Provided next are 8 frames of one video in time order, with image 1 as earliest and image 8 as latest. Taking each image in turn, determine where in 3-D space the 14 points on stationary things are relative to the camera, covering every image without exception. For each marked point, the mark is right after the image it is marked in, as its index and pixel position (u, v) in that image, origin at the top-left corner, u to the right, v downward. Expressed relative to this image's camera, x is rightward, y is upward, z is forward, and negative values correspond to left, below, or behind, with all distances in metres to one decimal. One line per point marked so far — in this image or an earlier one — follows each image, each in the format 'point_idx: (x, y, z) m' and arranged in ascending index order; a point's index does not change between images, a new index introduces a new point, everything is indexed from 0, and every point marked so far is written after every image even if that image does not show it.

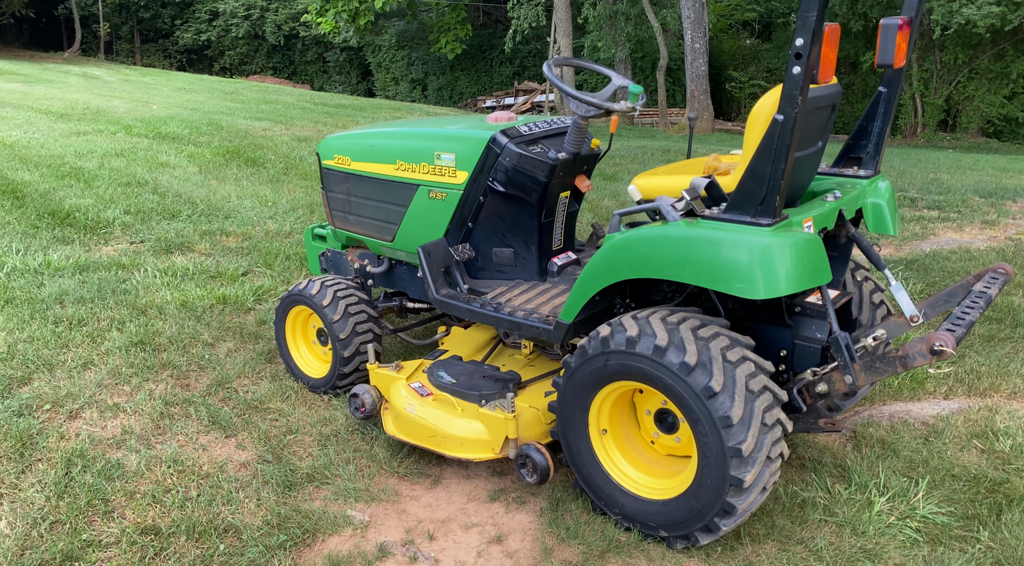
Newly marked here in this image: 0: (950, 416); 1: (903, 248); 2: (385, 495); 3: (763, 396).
0: (+2.1, -0.6, +3.9) m
1: (+3.4, +0.3, +7.1) m
2: (-0.5, -0.9, +3.3) m
3: (+0.9, -0.4, +2.8) m
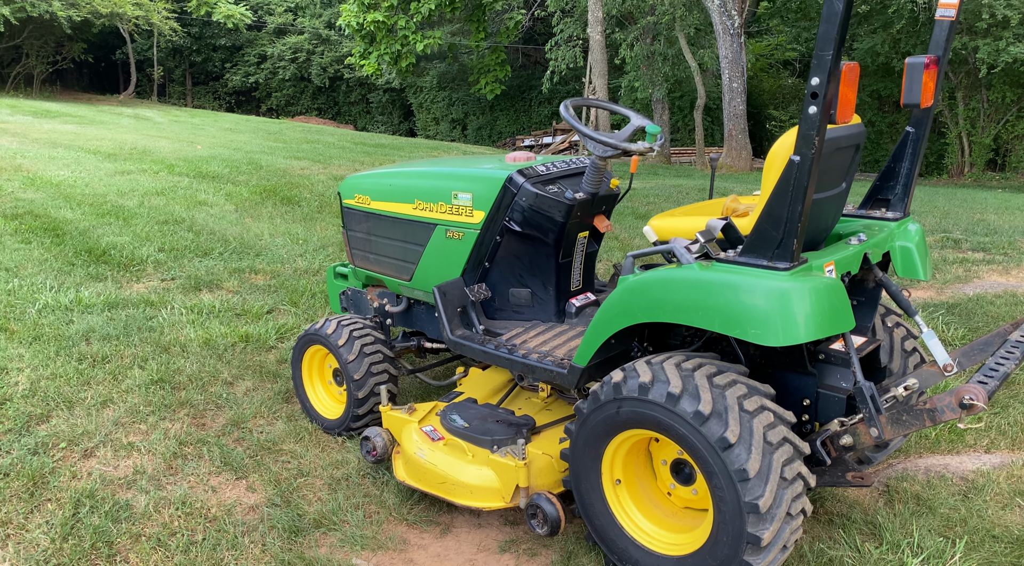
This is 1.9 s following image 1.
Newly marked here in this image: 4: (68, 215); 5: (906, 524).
0: (+2.1, -0.8, +3.7) m
1: (+3.7, -0.1, +6.9) m
2: (-0.5, -1.0, +3.2) m
3: (+0.9, -0.5, +2.6) m
4: (-4.8, +0.7, +8.8) m
5: (+1.6, -1.0, +3.3) m
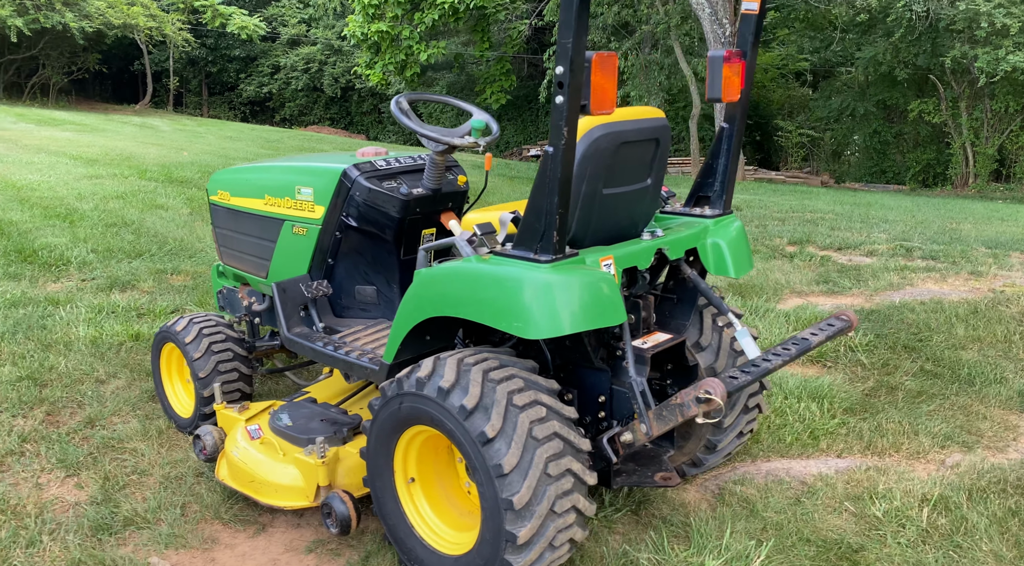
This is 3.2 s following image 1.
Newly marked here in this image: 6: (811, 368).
0: (+1.4, -0.8, +3.6) m
1: (+3.0, -0.1, +6.8) m
2: (-1.2, -1.0, +3.2) m
3: (+0.1, -0.5, +2.6) m
4: (-5.4, +0.7, +8.9) m
5: (+0.8, -1.0, +3.2) m
6: (+1.9, -0.5, +5.2) m
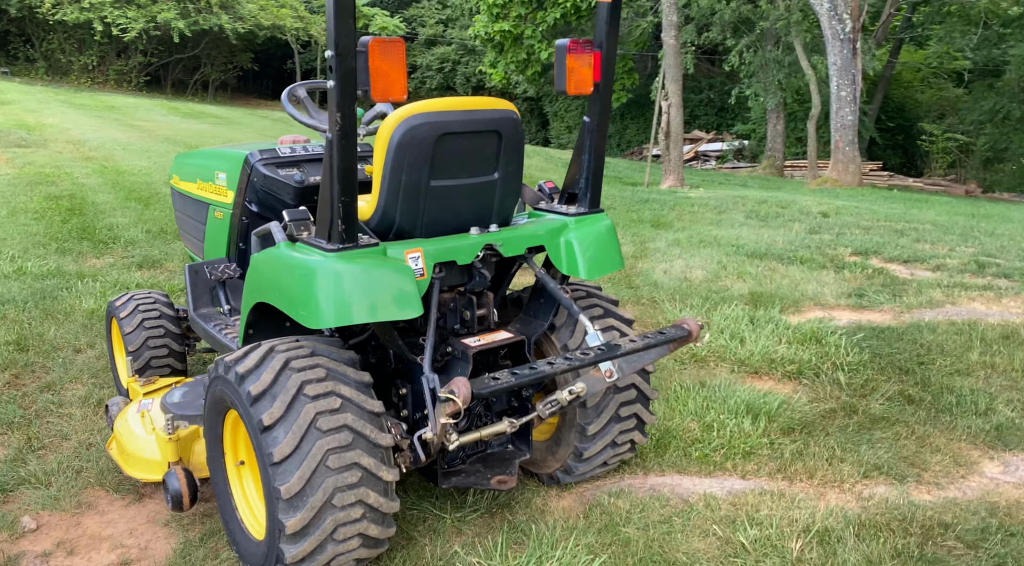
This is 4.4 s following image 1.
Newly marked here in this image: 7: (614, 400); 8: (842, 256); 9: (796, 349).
0: (+0.8, -0.9, +3.3) m
1: (+3.0, -0.2, +6.2) m
2: (-1.8, -0.9, +3.3) m
3: (-0.6, -0.5, +2.5) m
4: (-4.9, +1.0, +9.6) m
5: (+0.2, -1.0, +3.0) m
6: (+1.6, -0.6, +4.8) m
7: (+0.4, -0.5, +3.2) m
8: (+3.7, +0.3, +9.0) m
9: (+1.8, -0.4, +5.1) m
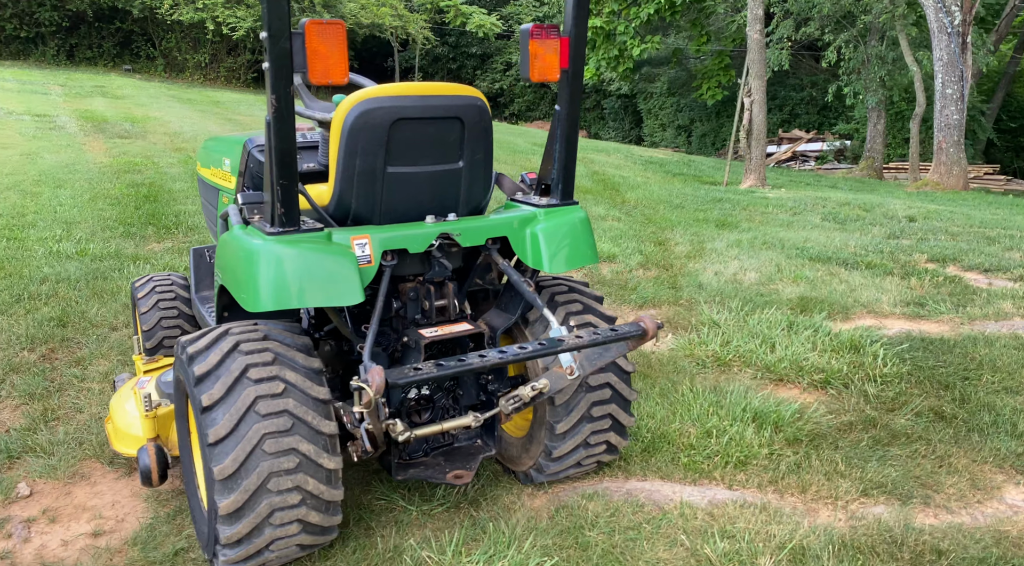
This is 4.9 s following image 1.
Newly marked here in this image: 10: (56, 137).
0: (+0.7, -0.9, +3.1) m
1: (+3.2, -0.3, +5.8) m
2: (-1.9, -0.8, +3.5) m
3: (-0.7, -0.4, +2.5) m
4: (-4.2, +1.2, +10.1) m
5: (+0.1, -0.9, +2.9) m
6: (+1.7, -0.6, +4.6) m
7: (+0.3, -0.4, +3.1) m
8: (+4.2, +0.2, +8.4) m
9: (+1.9, -0.4, +4.9) m
10: (-8.1, +2.6, +14.3) m
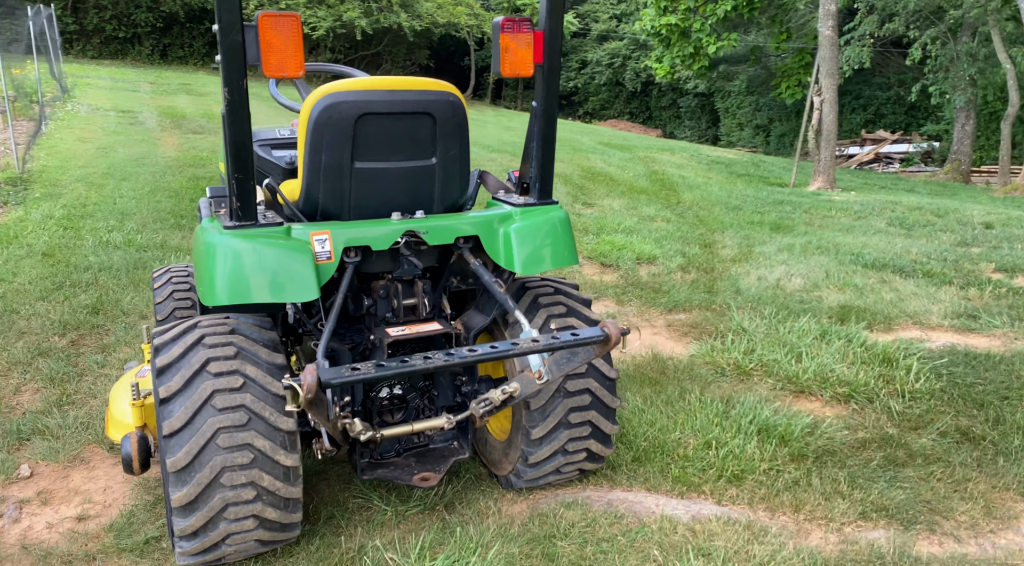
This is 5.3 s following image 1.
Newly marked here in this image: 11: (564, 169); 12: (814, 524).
0: (+0.6, -0.9, +3.0) m
1: (+3.3, -0.4, +5.4) m
2: (-2.0, -0.8, +3.6) m
3: (-0.9, -0.4, +2.5) m
4: (-3.6, +1.3, +10.4) m
5: (-0.1, -0.9, +2.9) m
6: (+1.7, -0.7, +4.3) m
7: (+0.2, -0.4, +3.0) m
8: (+4.6, +0.1, +8.0) m
9: (+2.0, -0.5, +4.6) m
10: (-7.1, +2.8, +15.0) m
11: (+0.8, +1.8, +12.9) m
12: (+1.1, -0.9, +3.0) m
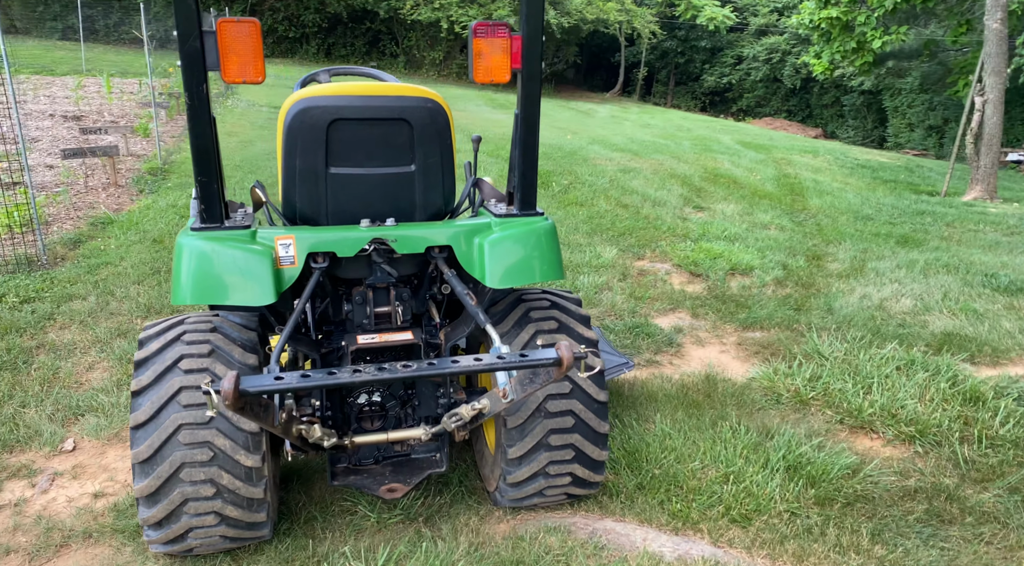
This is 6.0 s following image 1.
0: (+0.5, -1.0, +2.8) m
1: (+3.7, -0.6, +4.6) m
2: (-1.9, -0.7, +3.9) m
3: (-1.0, -0.4, +2.6) m
4: (-2.2, +1.4, +10.8) m
5: (-0.2, -1.0, +2.8) m
6: (+1.8, -0.8, +3.9) m
7: (+0.1, -0.5, +2.9) m
8: (+5.4, -0.1, +6.9) m
9: (+2.1, -0.6, +4.1) m
10: (-4.7, +3.1, +15.9) m
11: (+2.7, +1.7, +12.5) m
12: (+1.0, -1.0, +2.7) m
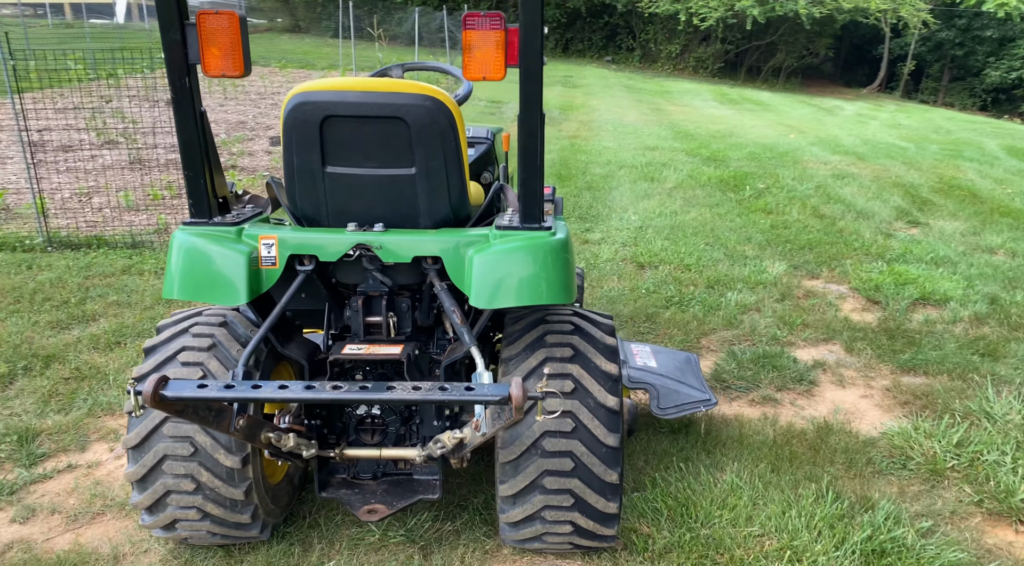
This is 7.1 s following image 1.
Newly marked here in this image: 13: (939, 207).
0: (+0.4, -1.1, +2.4) m
1: (+4.0, -0.9, +3.2) m
2: (-1.6, -0.6, +4.1) m
3: (-1.1, -0.4, +2.6) m
4: (+0.3, +1.5, +10.8) m
5: (-0.3, -1.0, +2.6) m
6: (+2.0, -1.0, +3.0) m
7: (+0.1, -0.6, +2.5) m
8: (+6.3, -0.6, +4.9) m
9: (+2.4, -0.9, +3.2) m
10: (-0.4, +3.3, +16.4) m
11: (+5.5, +1.4, +11.0) m
12: (+0.9, -1.1, +2.2) m
13: (+5.0, +0.9, +9.5) m
